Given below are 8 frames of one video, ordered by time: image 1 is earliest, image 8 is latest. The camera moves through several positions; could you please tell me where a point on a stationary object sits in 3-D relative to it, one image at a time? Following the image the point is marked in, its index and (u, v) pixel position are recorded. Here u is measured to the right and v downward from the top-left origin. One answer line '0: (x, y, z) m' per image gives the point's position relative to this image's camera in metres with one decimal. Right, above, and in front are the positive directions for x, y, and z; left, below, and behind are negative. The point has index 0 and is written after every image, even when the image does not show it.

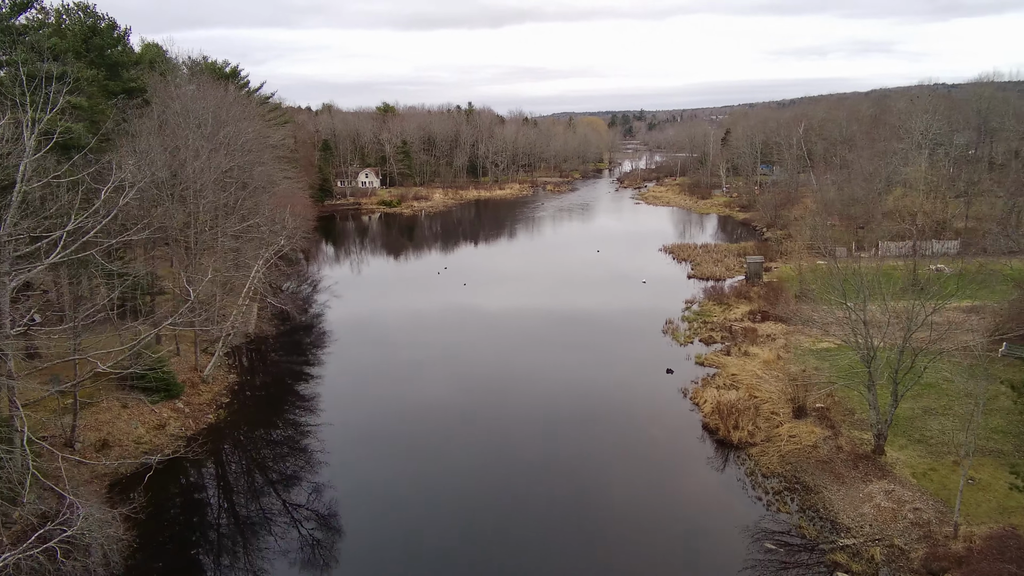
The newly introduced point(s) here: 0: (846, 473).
0: (+6.2, -3.4, +10.5) m
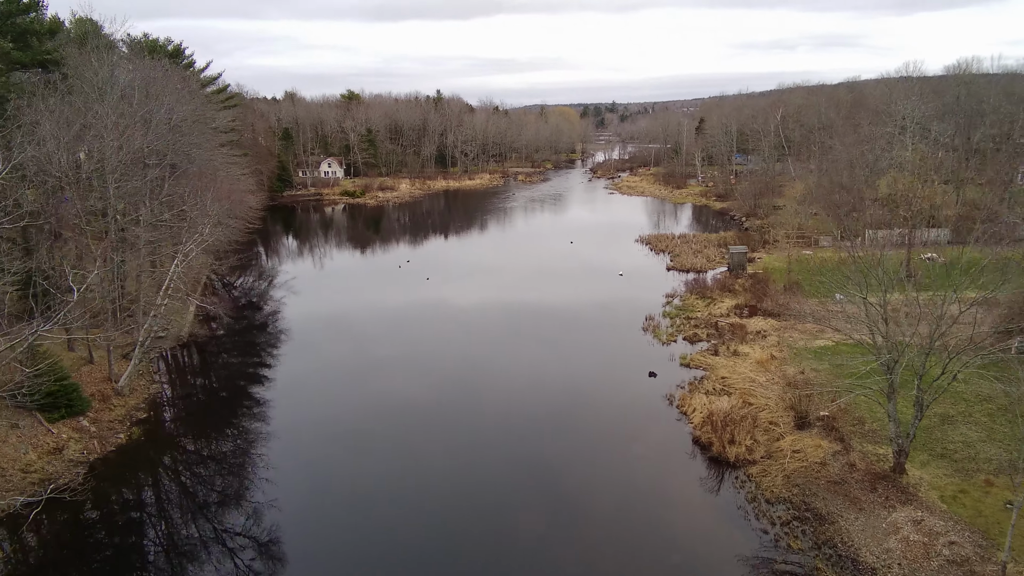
0: (+5.5, -3.3, +8.9) m
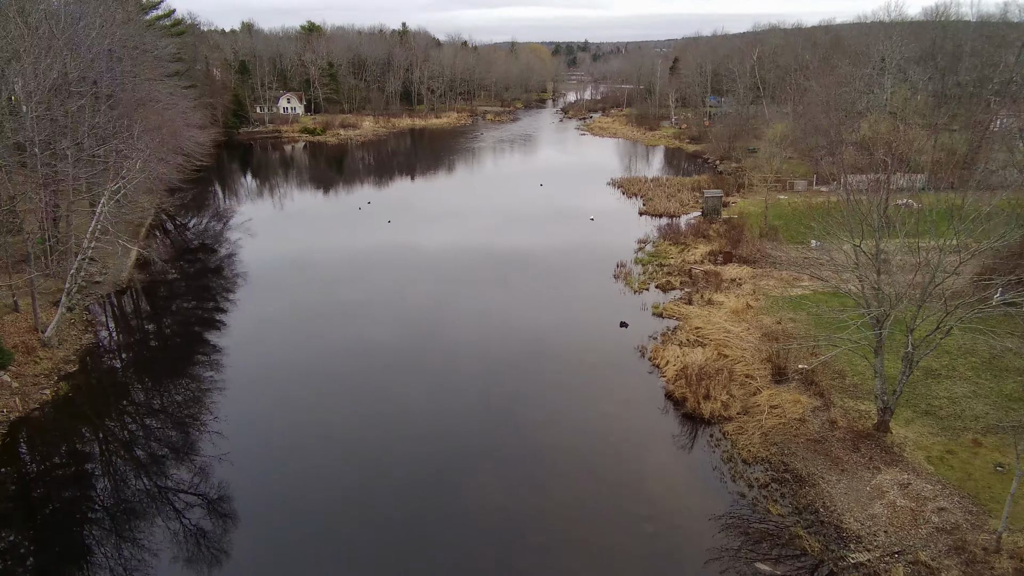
0: (+4.9, -2.5, +8.4) m
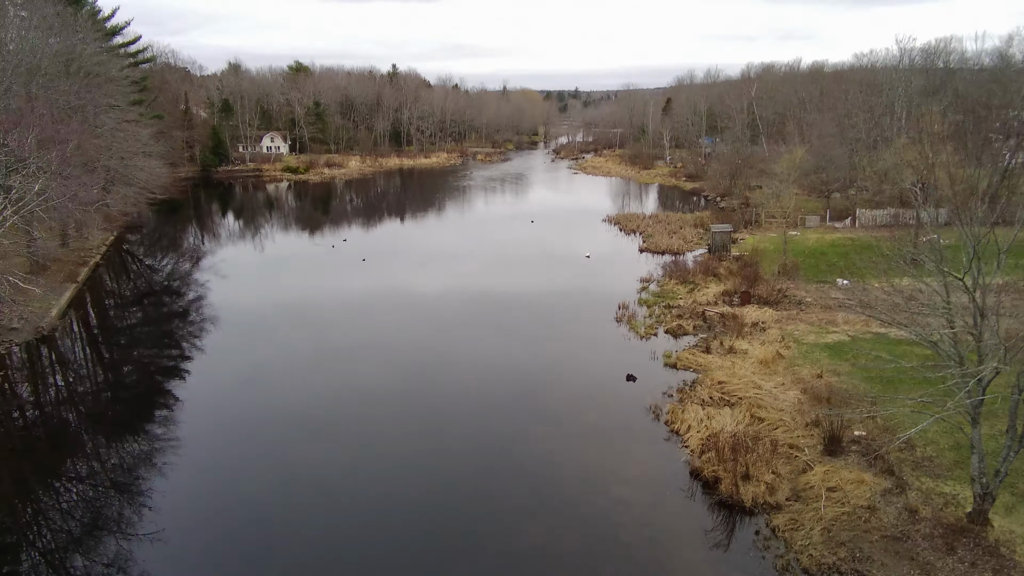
0: (+4.7, -3.0, +6.2) m
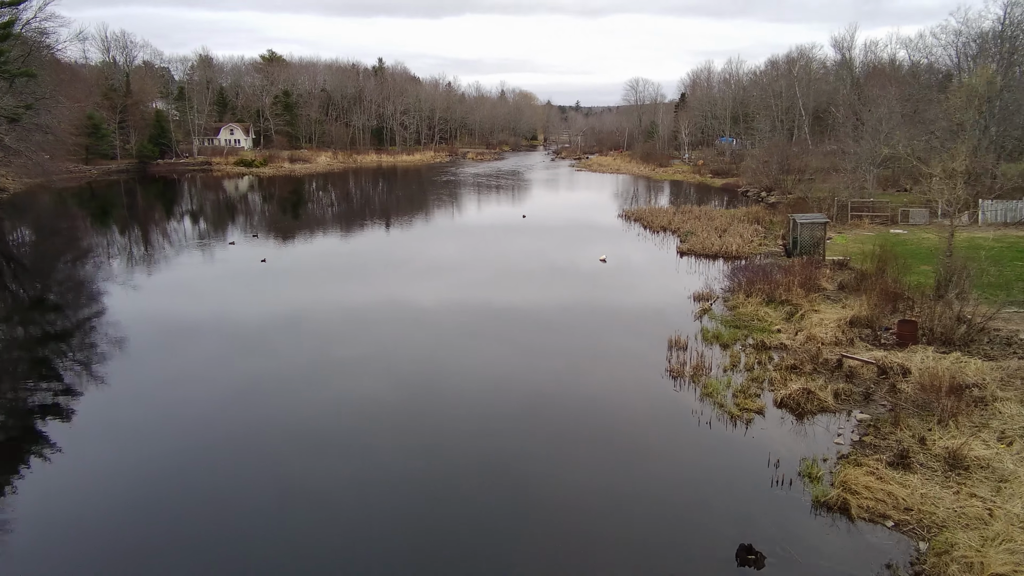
0: (+4.2, -3.1, +0.1) m
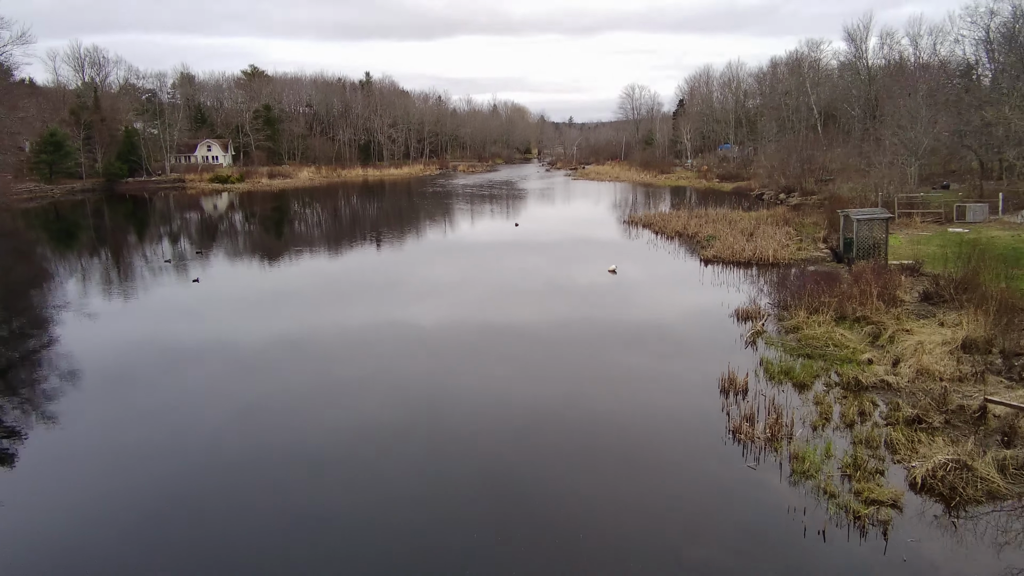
0: (+4.1, -3.0, -2.0) m
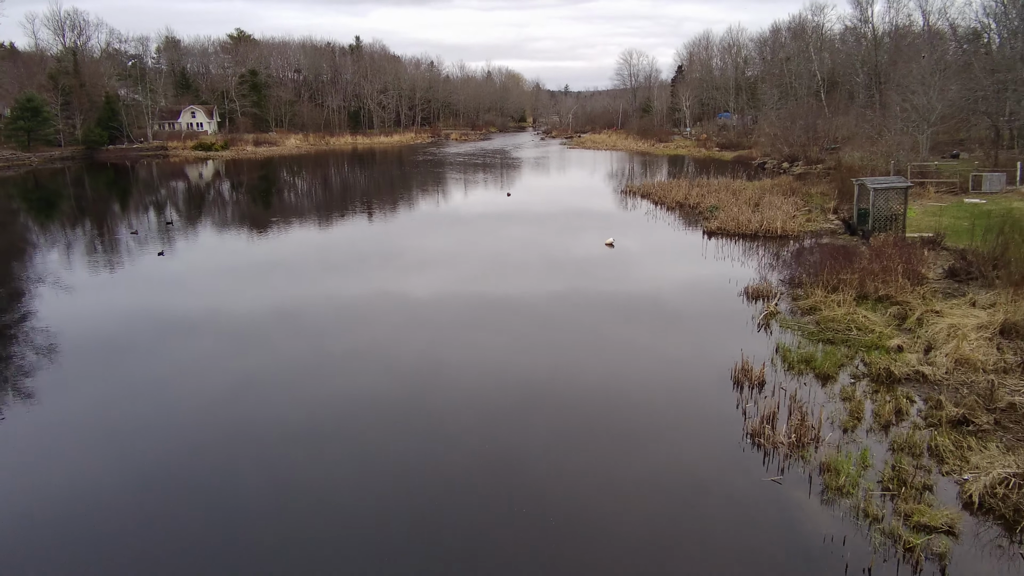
0: (+4.0, -3.2, -2.5) m
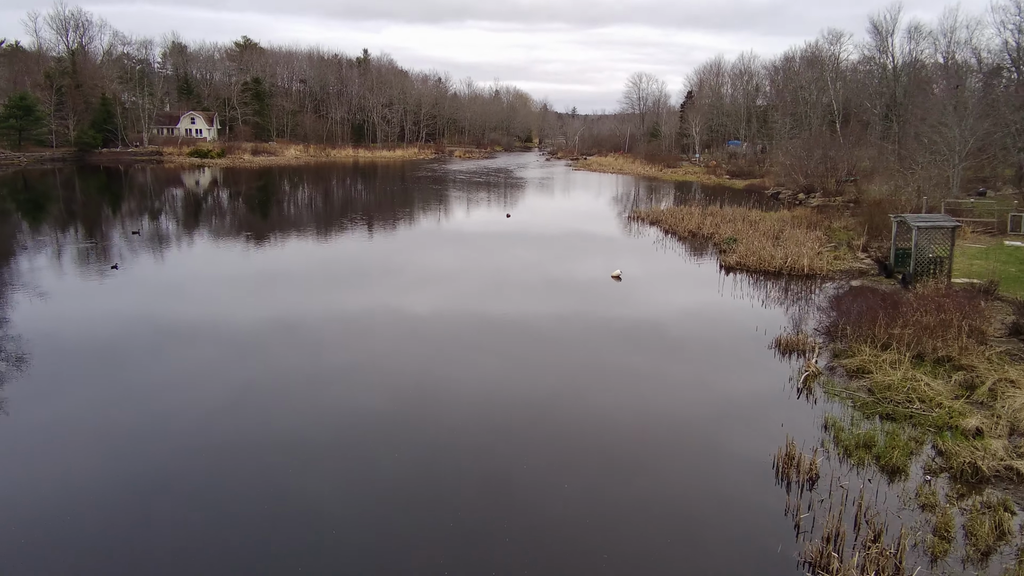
0: (+3.8, -3.5, -3.5) m
